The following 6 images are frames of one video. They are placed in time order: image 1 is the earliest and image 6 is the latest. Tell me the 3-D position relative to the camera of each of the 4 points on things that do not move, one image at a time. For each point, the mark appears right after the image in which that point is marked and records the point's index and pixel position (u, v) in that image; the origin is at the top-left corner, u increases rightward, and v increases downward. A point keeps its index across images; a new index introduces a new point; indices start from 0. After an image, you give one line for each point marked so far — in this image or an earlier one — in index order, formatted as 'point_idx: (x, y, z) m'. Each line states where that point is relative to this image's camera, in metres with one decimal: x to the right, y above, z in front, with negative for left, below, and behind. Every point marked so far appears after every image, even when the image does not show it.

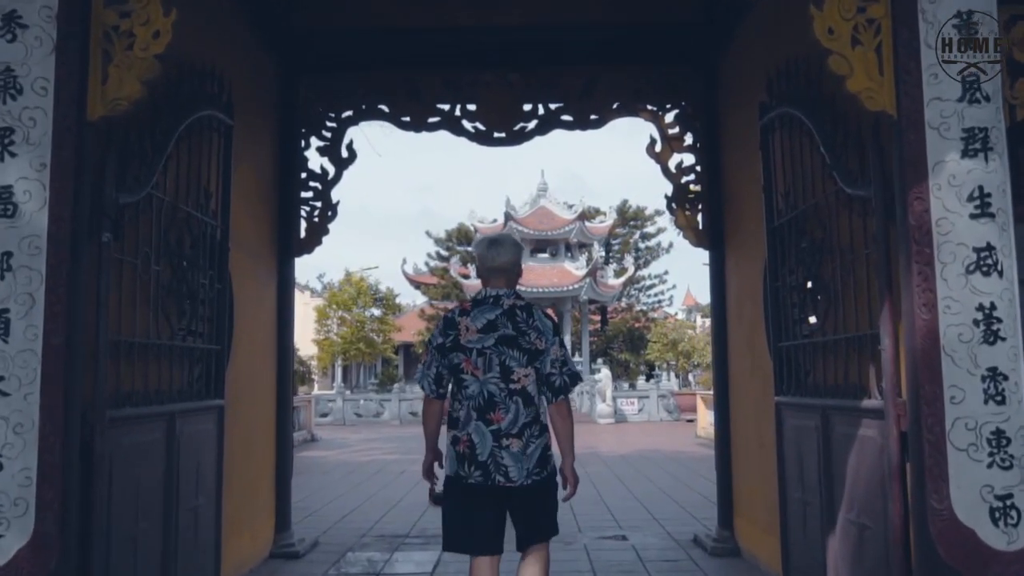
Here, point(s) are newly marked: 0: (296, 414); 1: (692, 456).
0: (-3.8, -2.2, +16.7) m
1: (+2.6, -2.5, +14.1) m
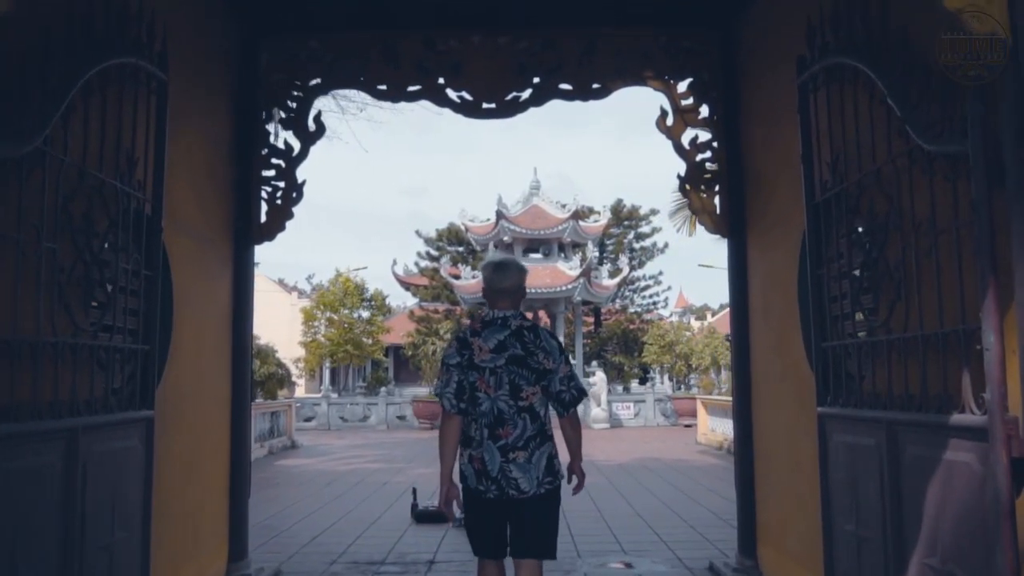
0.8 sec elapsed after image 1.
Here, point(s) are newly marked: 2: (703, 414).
0: (-3.9, -2.2, +15.9) m
1: (+2.5, -2.4, +13.3) m
2: (+3.3, -2.2, +16.6) m
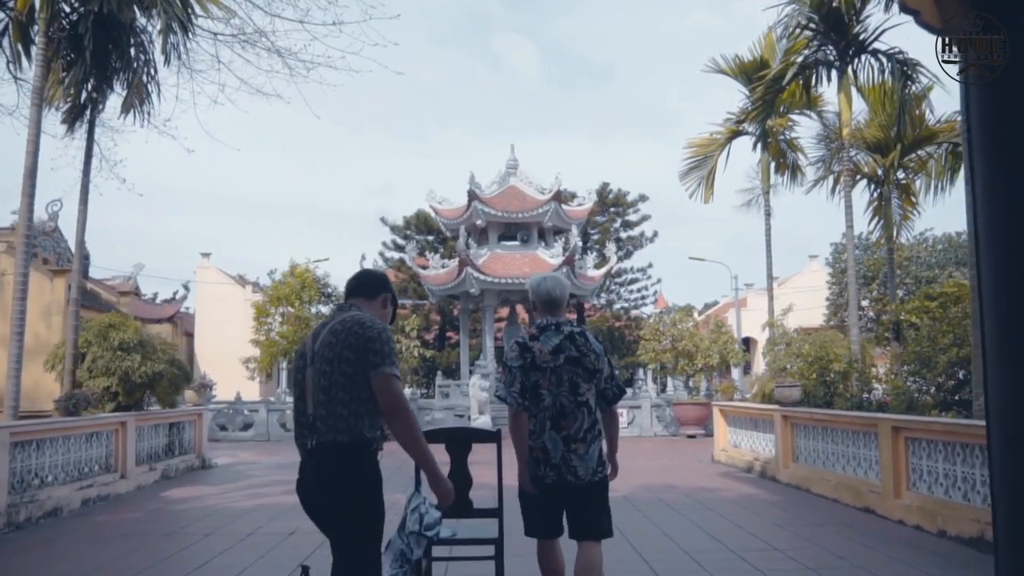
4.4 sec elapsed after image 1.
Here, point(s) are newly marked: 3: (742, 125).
0: (-4.3, -1.9, +12.3) m
1: (+2.2, -2.1, +9.9) m
2: (+2.9, -1.9, +13.2) m
3: (+3.2, +2.3, +13.2) m
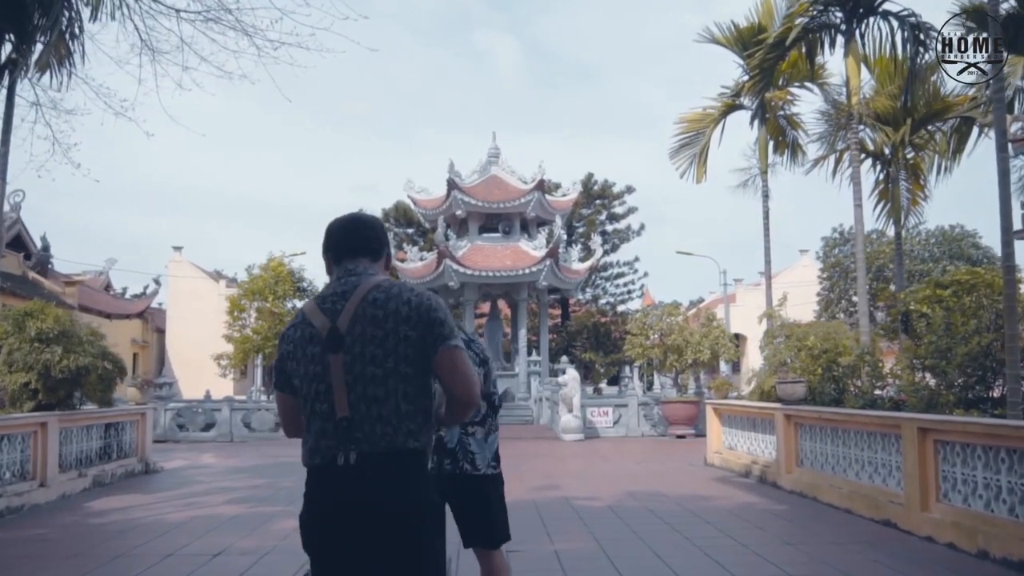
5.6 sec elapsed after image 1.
0: (-4.6, -1.7, +11.2) m
1: (+1.9, -2.0, +8.8) m
2: (+2.6, -1.7, +12.2) m
3: (+2.9, +2.4, +12.2) m
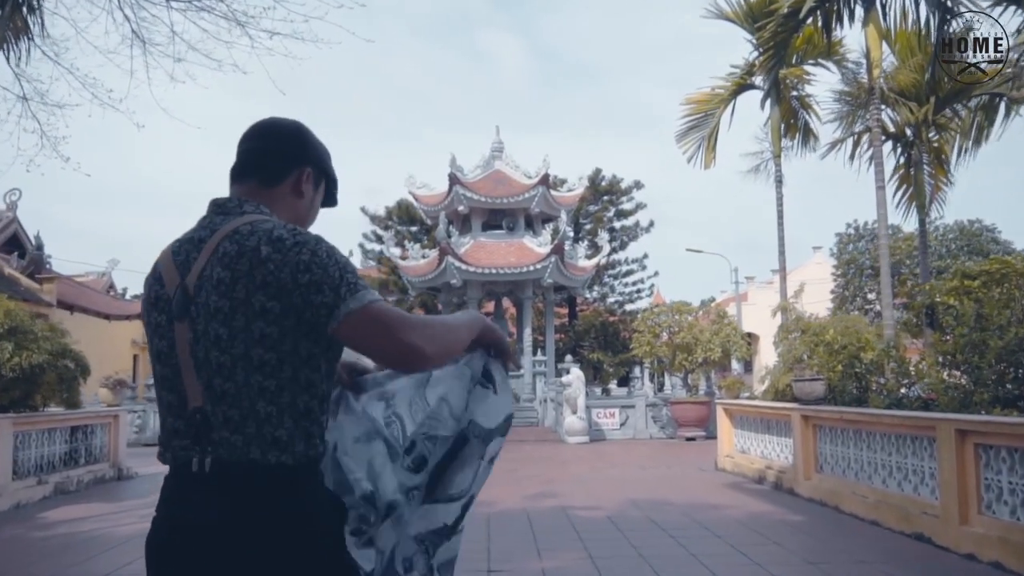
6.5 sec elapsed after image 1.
0: (-4.7, -1.6, +10.4) m
1: (+1.8, -1.9, +8.0) m
2: (+2.5, -1.6, +11.4) m
3: (+2.8, +2.5, +11.4) m
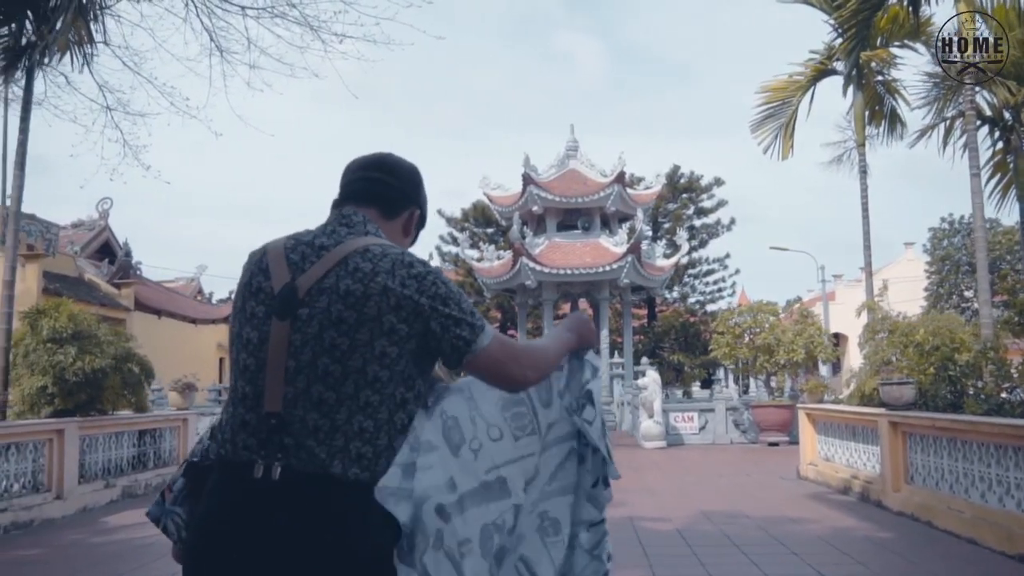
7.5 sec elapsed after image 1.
0: (-3.9, -1.7, +10.5) m
1: (+2.3, -1.9, +7.5) m
2: (+3.3, -1.6, +10.7) m
3: (+3.6, +2.5, +10.7) m
